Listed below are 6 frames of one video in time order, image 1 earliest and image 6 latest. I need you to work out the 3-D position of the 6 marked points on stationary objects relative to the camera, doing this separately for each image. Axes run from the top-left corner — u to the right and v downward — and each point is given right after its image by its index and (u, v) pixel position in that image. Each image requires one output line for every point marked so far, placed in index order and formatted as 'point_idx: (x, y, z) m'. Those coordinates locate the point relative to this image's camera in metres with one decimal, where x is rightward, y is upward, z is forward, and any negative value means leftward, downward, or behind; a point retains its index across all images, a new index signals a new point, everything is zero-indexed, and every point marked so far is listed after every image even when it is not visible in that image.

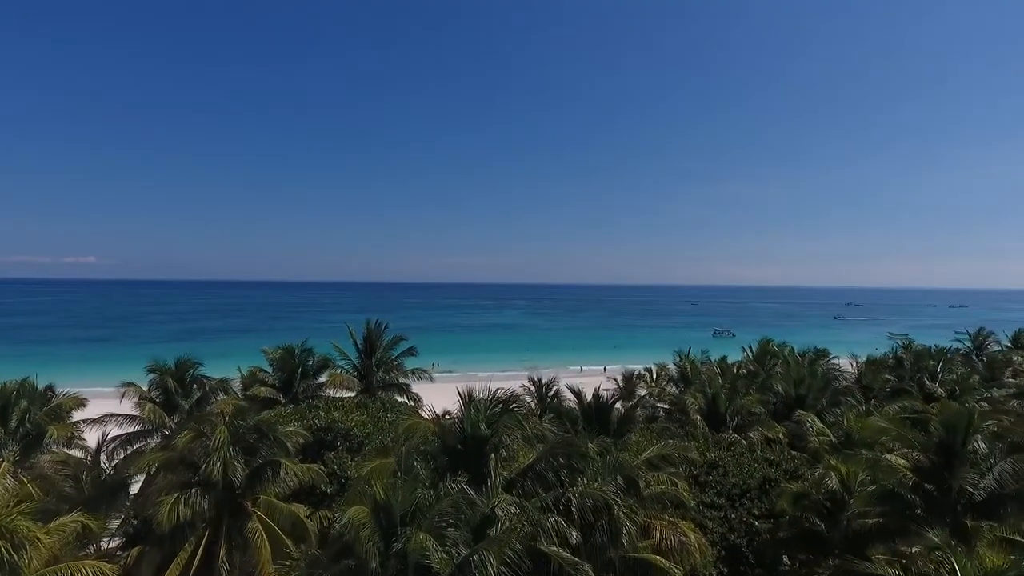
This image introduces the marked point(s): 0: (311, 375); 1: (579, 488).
0: (-7.3, -3.1, +17.6) m
1: (+1.0, -3.1, +7.6) m
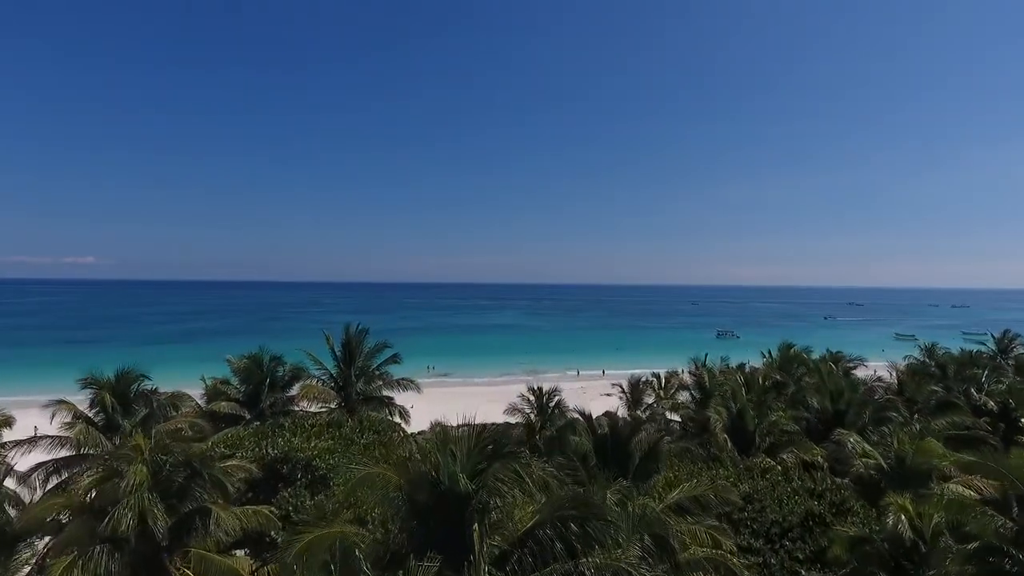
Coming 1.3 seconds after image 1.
0: (-7.4, -3.1, +15.5) m
1: (+0.9, -3.1, +5.5) m
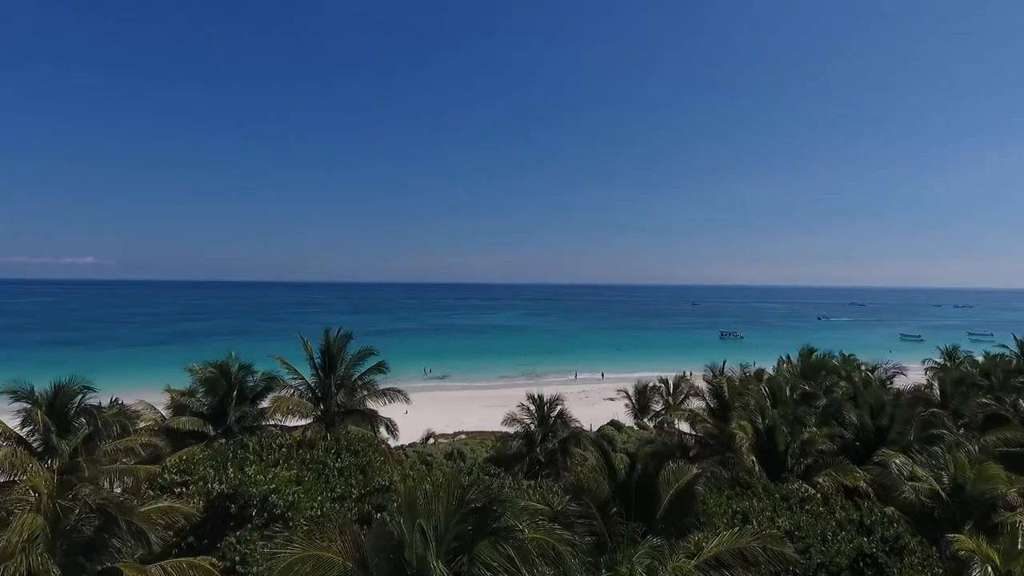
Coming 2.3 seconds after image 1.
0: (-7.4, -3.1, +13.8) m
1: (+0.9, -3.1, +3.9) m
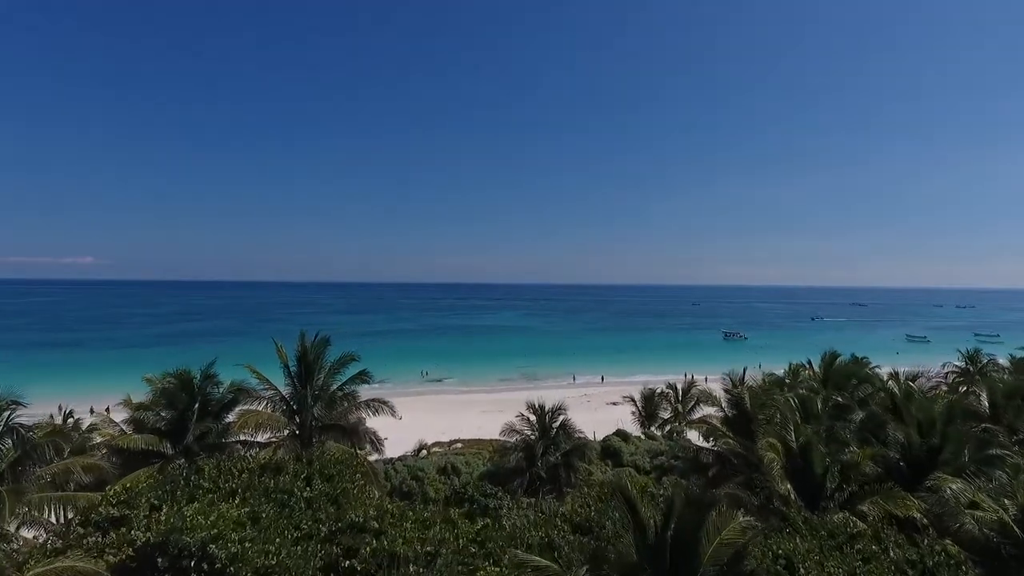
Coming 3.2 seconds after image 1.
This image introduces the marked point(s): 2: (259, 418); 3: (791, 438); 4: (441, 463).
0: (-7.4, -3.1, +12.3) m
1: (+0.9, -3.1, +2.3) m
2: (-6.3, -3.2, +12.2) m
3: (+6.4, -3.5, +11.3) m
4: (-2.7, -6.6, +18.6) m
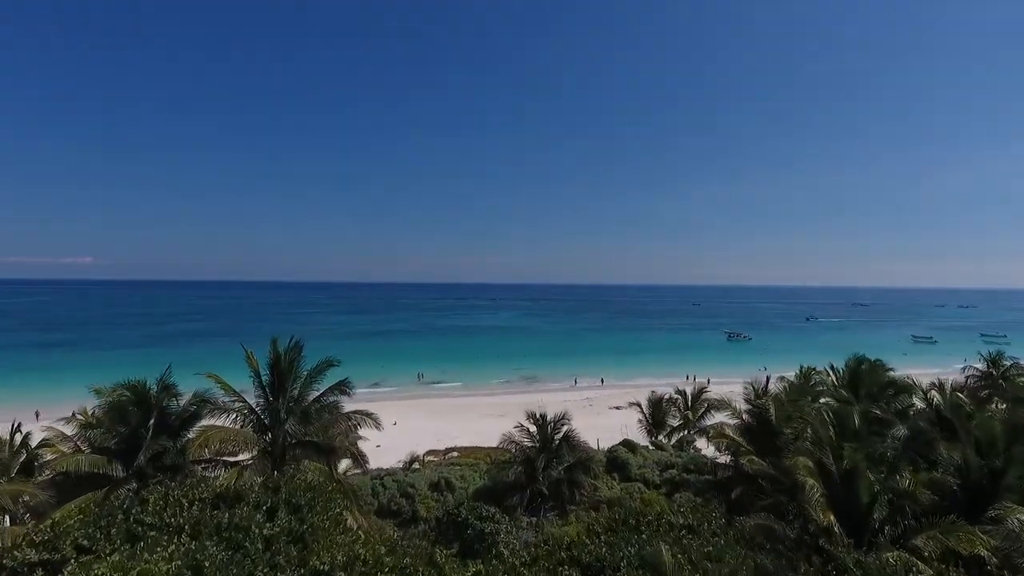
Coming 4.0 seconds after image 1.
0: (-7.5, -3.1, +10.8) m
1: (+0.8, -3.1, +0.9) m
2: (-6.3, -3.2, +10.7) m
3: (+6.4, -3.4, +9.9) m
4: (-2.7, -6.6, +17.2) m
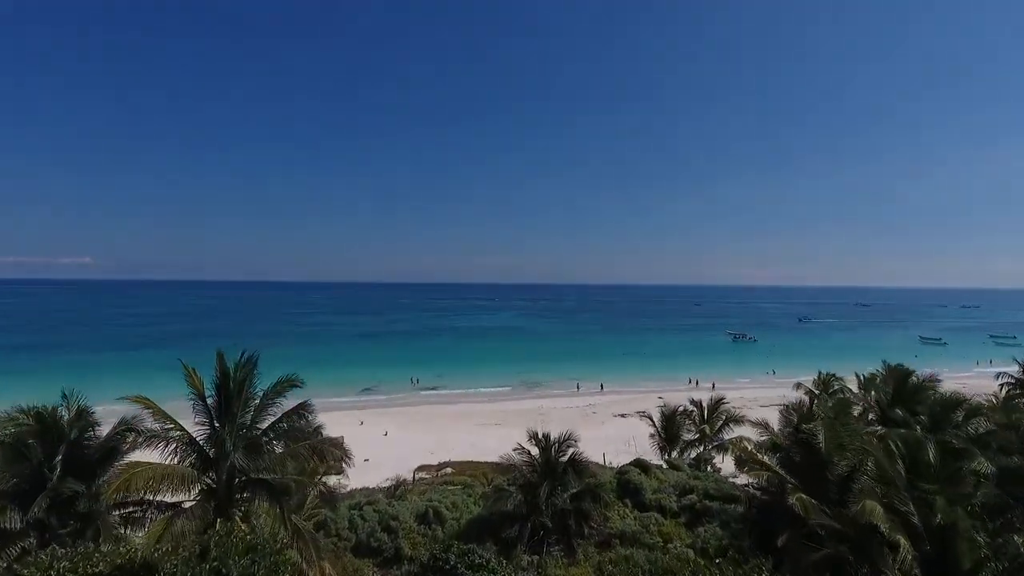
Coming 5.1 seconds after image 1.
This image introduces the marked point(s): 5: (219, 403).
0: (-7.5, -3.2, +8.7) m
1: (+0.8, -3.1, -1.2) m
2: (-6.4, -3.3, +8.6) m
3: (+6.4, -3.5, +7.8) m
4: (-2.8, -6.7, +15.0) m
5: (-5.8, -2.3, +9.6) m
